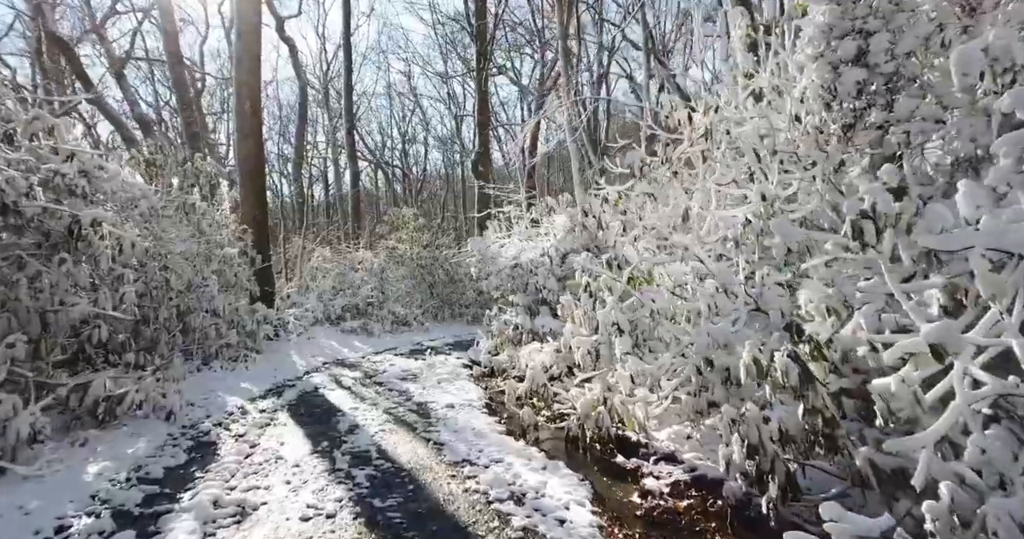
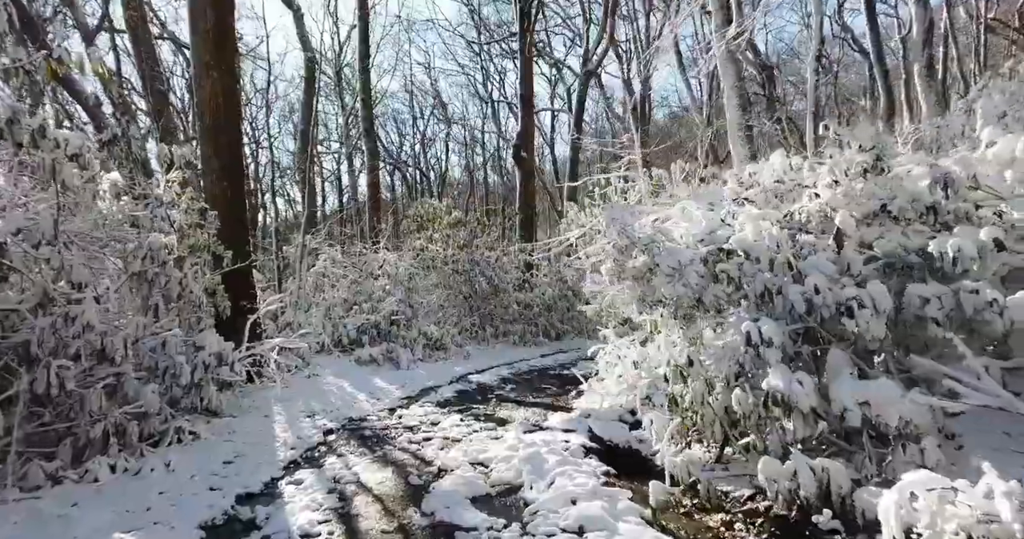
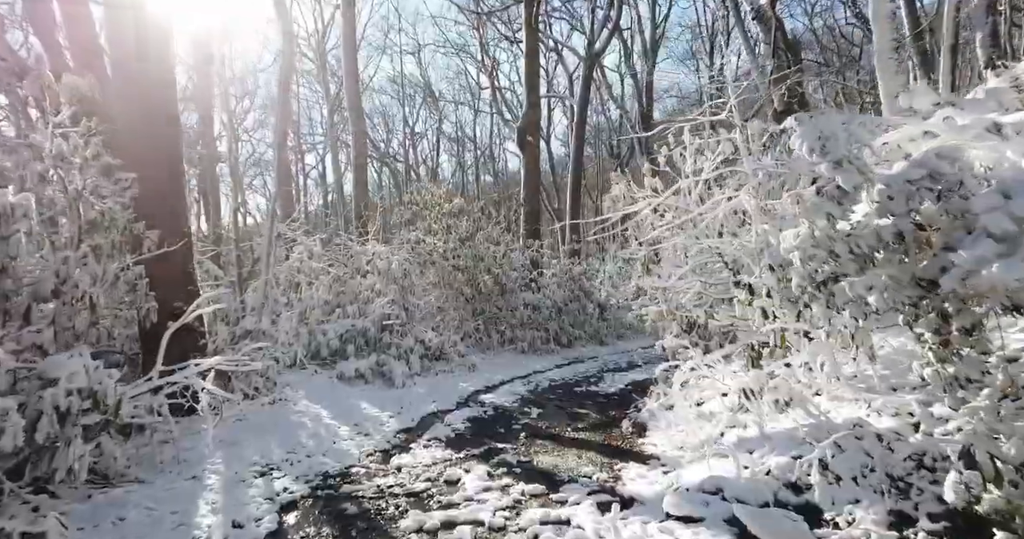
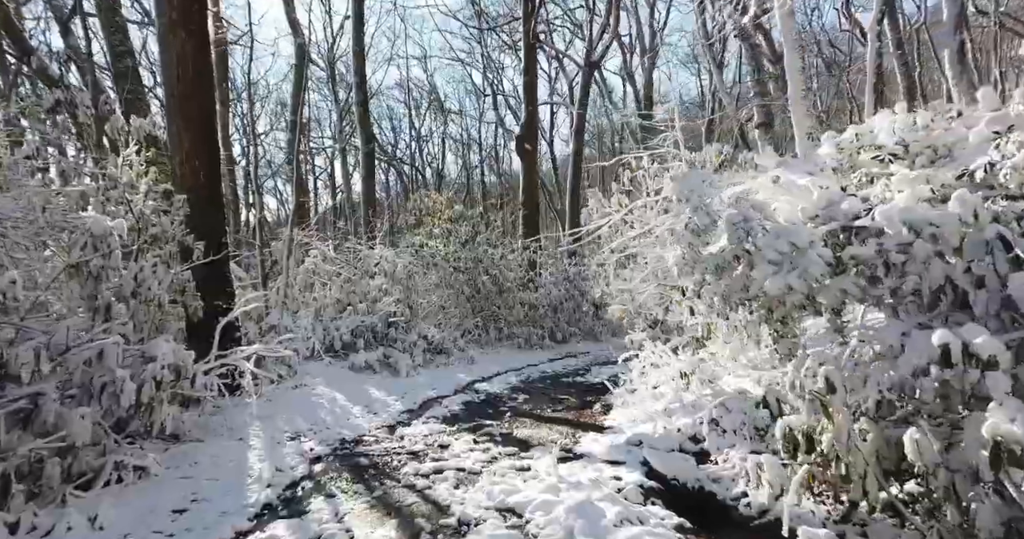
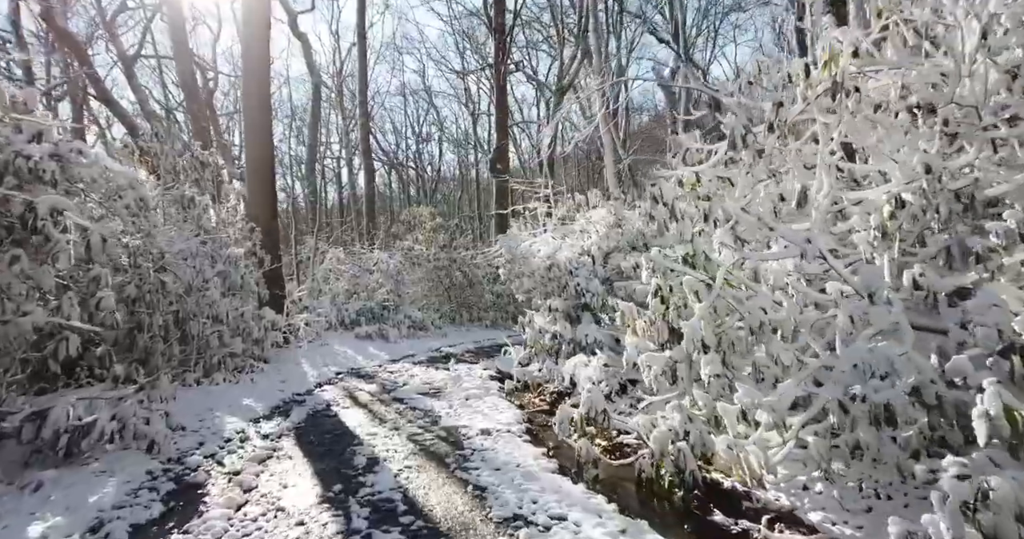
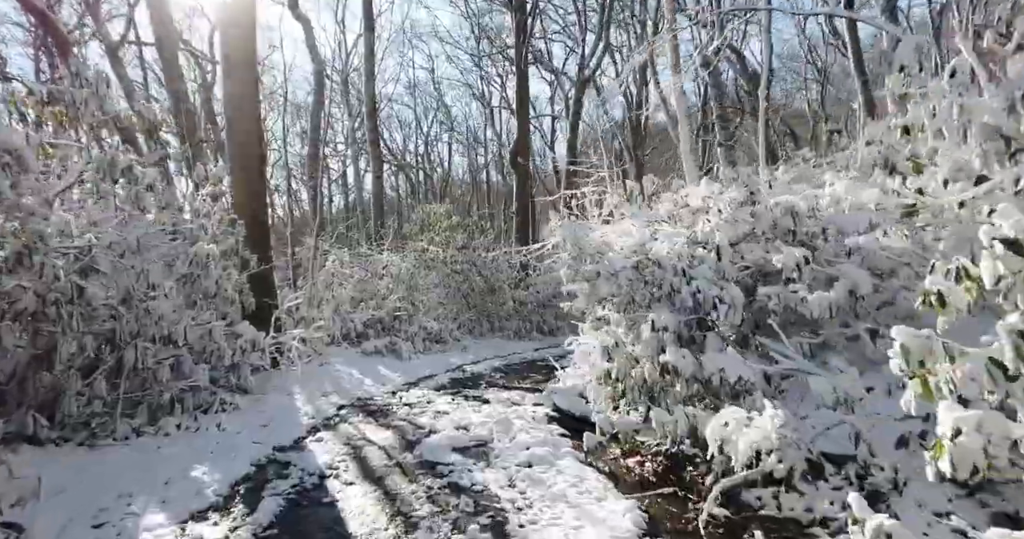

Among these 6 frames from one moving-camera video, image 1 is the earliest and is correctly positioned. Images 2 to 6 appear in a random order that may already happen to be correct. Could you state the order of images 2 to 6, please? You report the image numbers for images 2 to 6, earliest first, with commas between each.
5, 6, 2, 4, 3
